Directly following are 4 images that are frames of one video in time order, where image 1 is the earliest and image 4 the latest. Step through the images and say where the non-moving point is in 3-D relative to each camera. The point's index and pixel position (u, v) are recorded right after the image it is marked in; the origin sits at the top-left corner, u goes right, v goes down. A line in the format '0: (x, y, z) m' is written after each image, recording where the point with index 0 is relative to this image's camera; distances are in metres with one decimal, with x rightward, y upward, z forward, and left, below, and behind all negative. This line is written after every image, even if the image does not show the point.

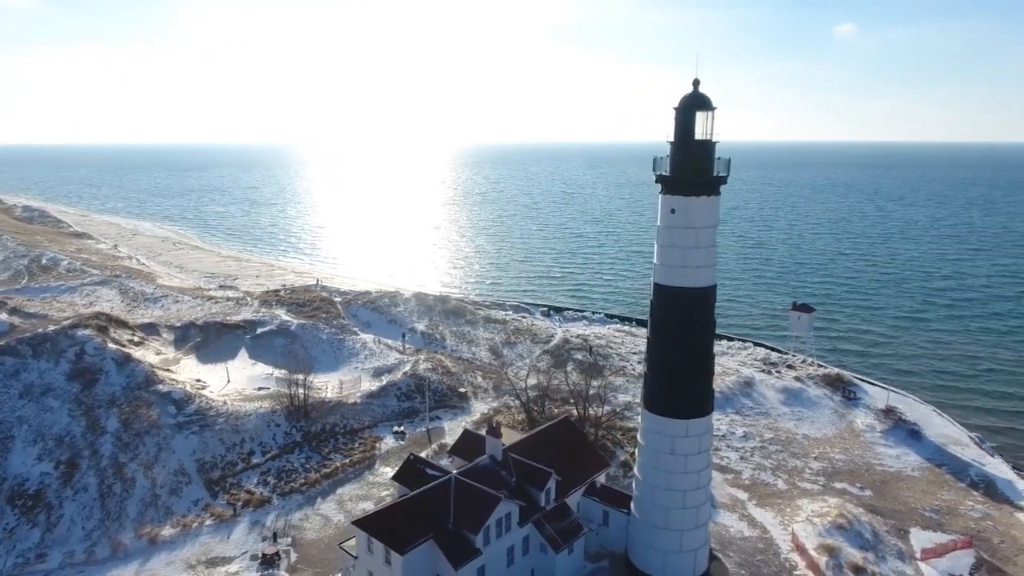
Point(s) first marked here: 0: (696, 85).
0: (+5.7, +6.4, +19.9) m
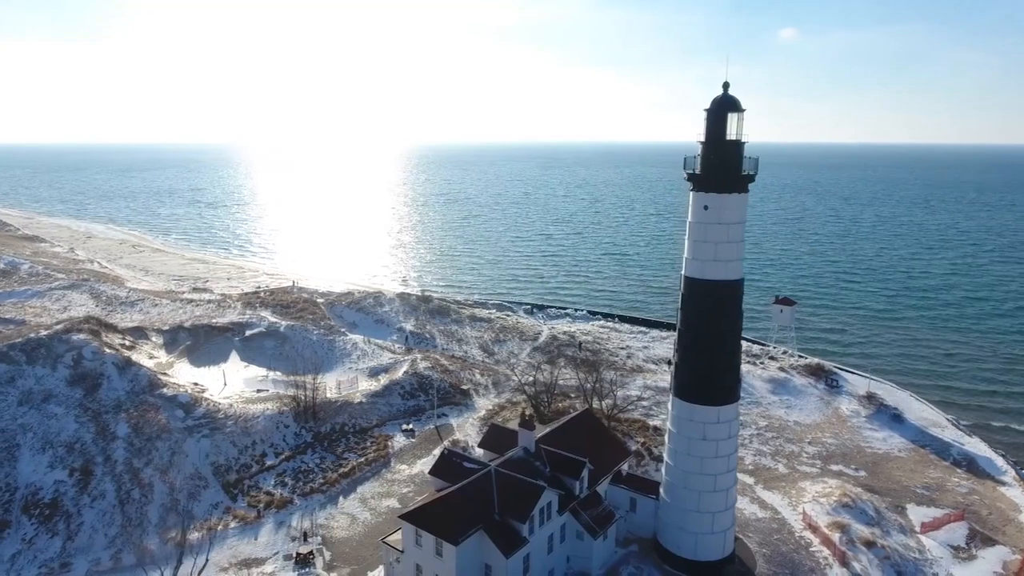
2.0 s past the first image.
0: (+7.1, +6.6, +20.9) m
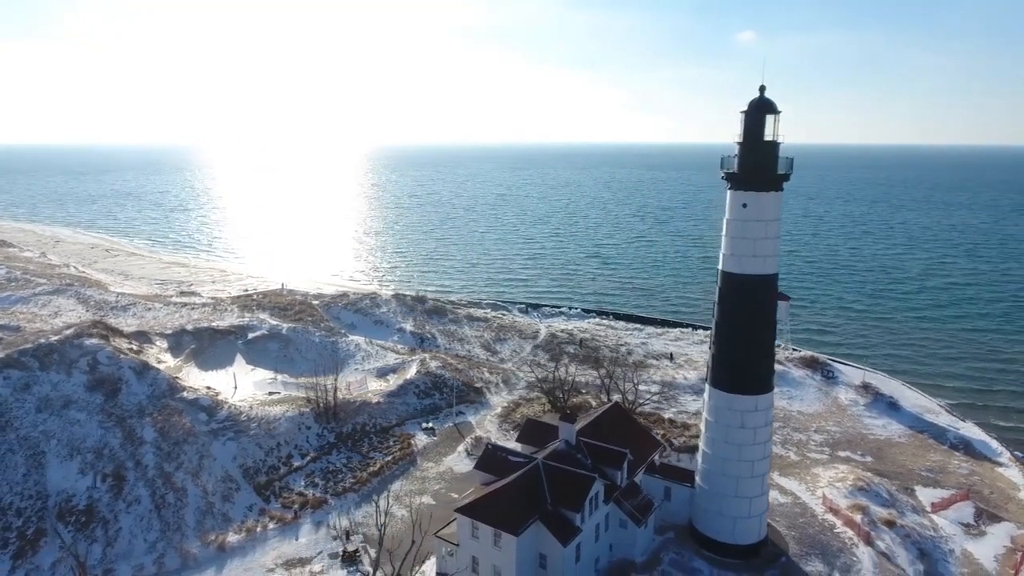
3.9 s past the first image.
0: (+8.7, +6.9, +21.9) m
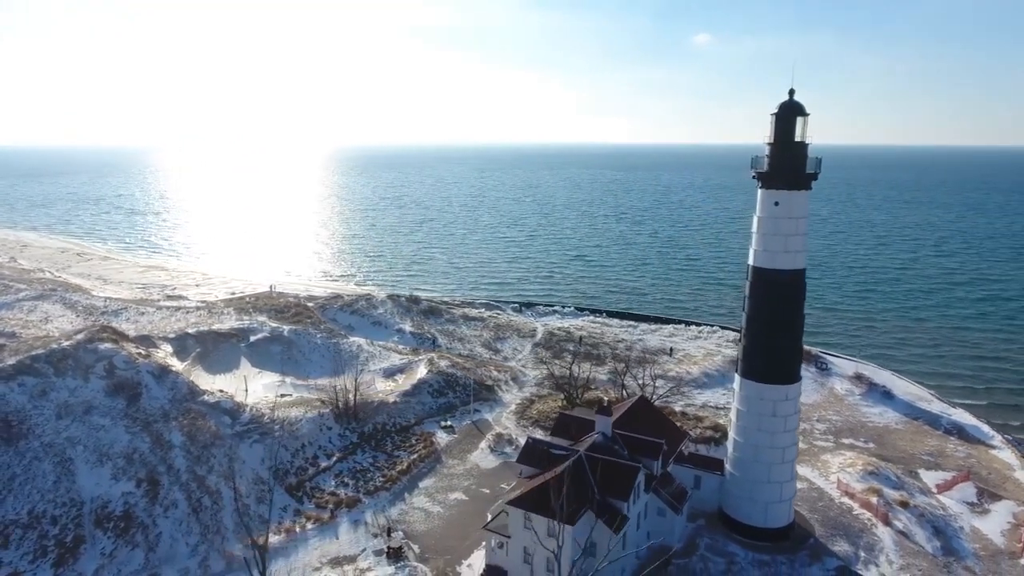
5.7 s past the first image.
0: (+10.3, +7.1, +23.0) m
